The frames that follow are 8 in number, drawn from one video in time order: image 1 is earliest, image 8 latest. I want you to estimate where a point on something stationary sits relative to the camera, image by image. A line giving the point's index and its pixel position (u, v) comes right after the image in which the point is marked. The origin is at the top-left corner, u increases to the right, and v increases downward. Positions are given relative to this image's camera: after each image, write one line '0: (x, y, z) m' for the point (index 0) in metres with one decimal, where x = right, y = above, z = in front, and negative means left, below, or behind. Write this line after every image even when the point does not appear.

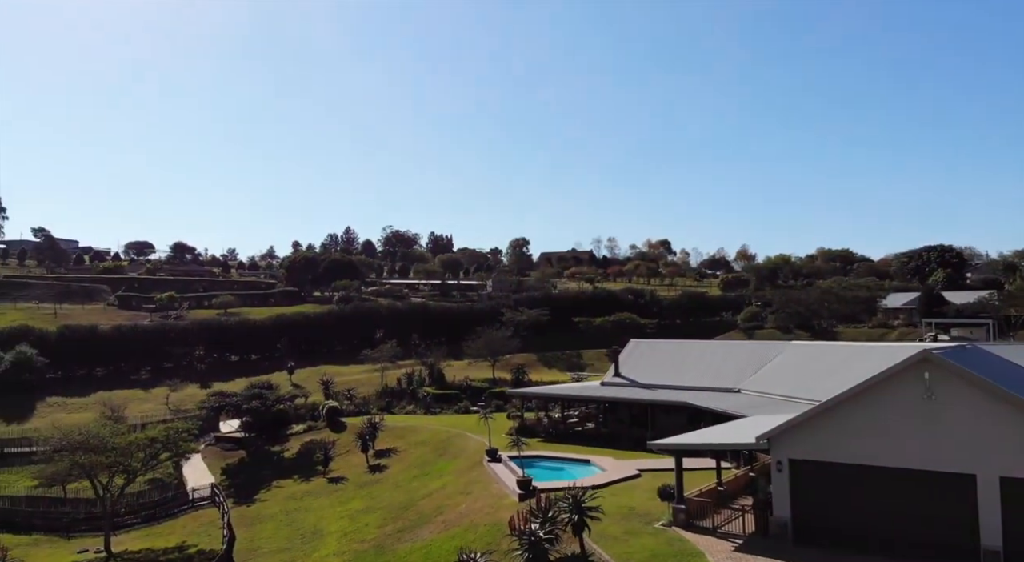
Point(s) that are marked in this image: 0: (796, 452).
0: (+7.3, -4.4, +18.4) m
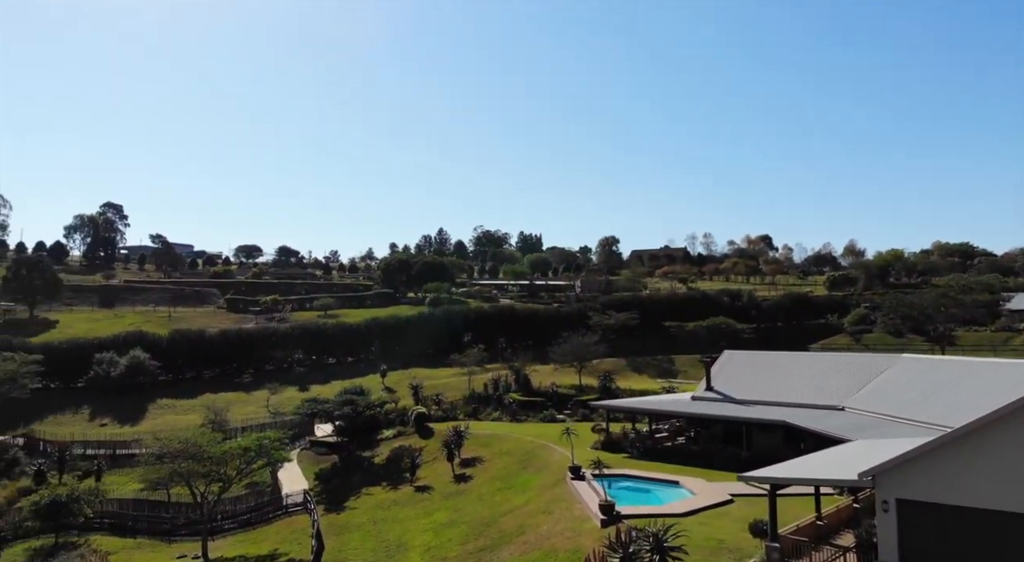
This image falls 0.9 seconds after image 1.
0: (+9.2, -4.9, +16.7) m
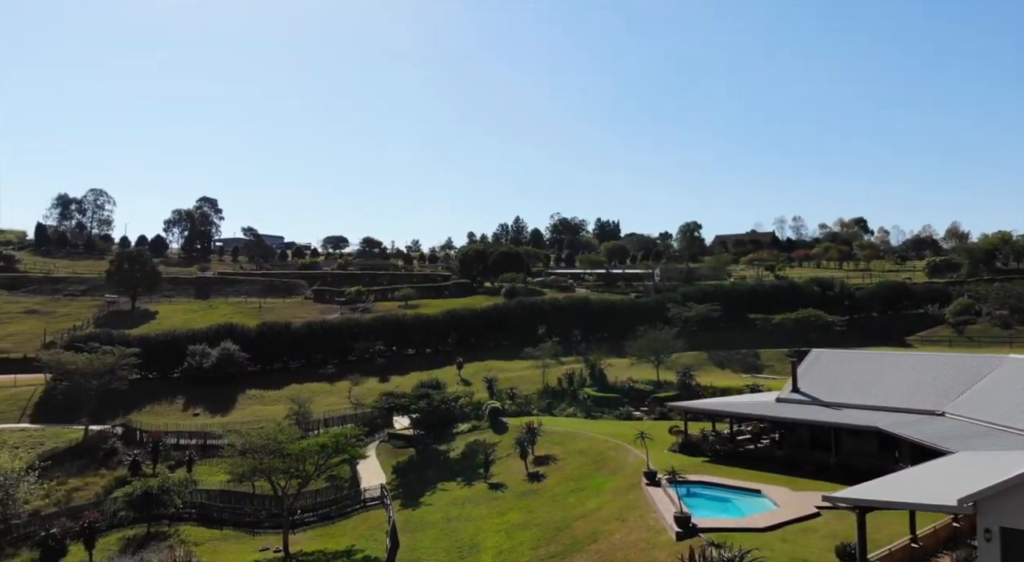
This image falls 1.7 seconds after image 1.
0: (+10.7, -5.1, +15.2) m
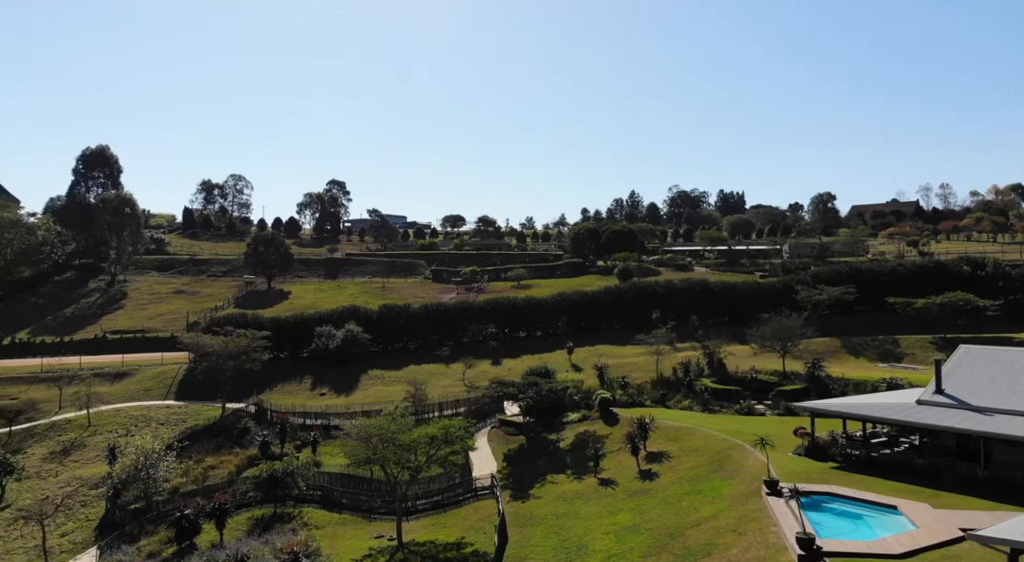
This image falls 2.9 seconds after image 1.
0: (+12.6, -5.4, +12.7) m
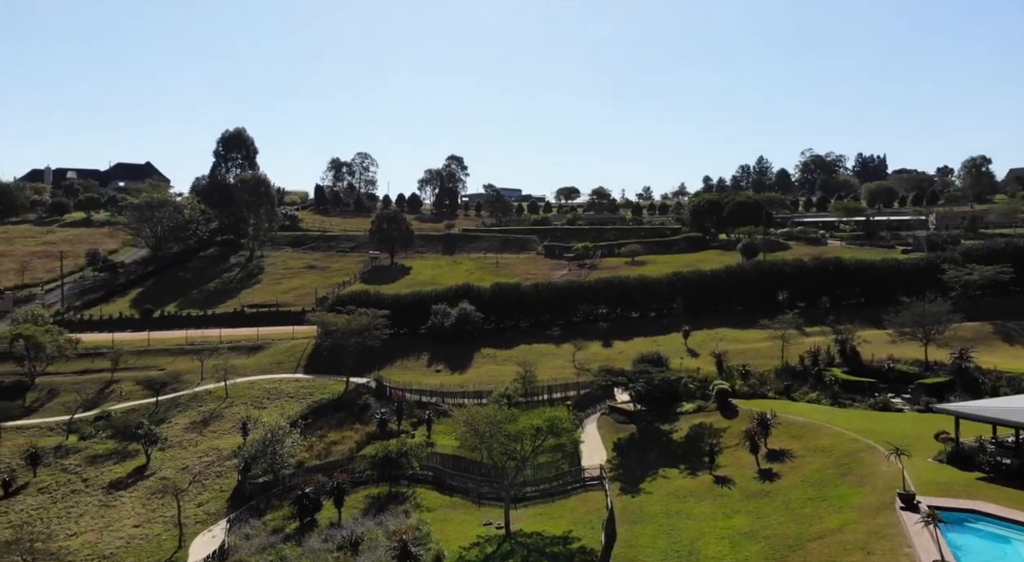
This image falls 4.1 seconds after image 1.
0: (+14.1, -5.7, +10.1) m
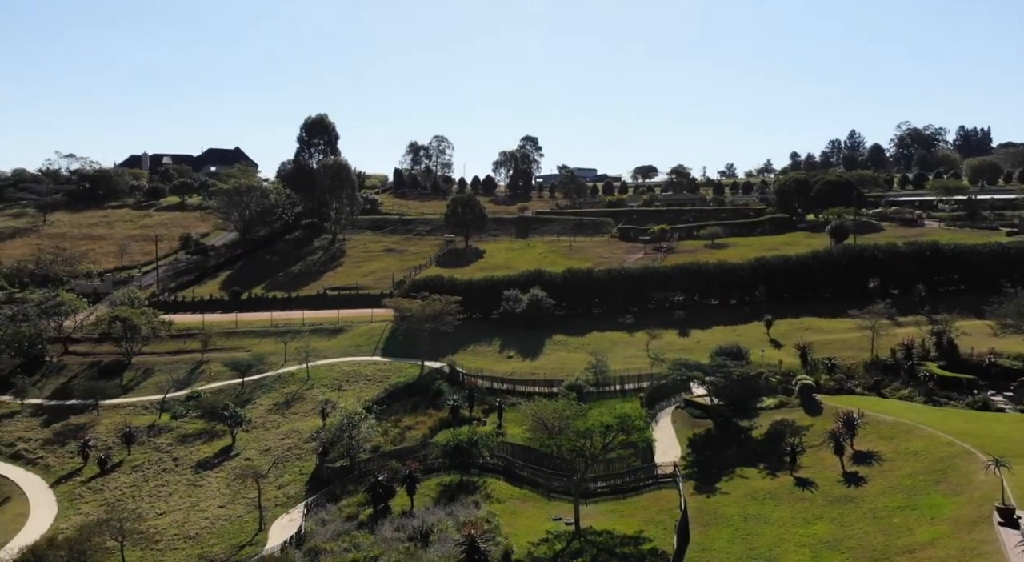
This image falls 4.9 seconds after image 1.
0: (+14.9, -6.1, +8.2) m
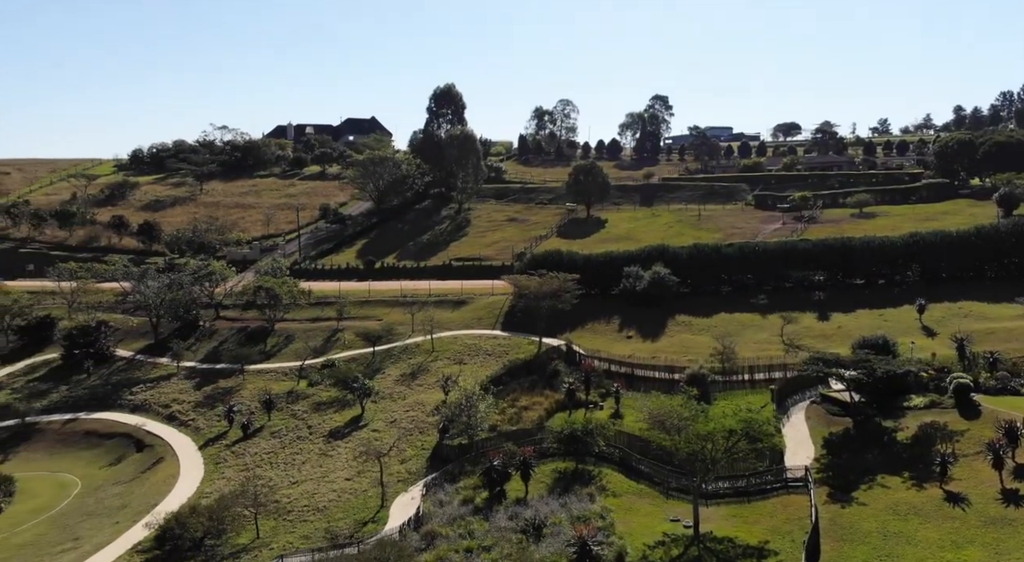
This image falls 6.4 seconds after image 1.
0: (+15.7, -7.0, +5.1) m
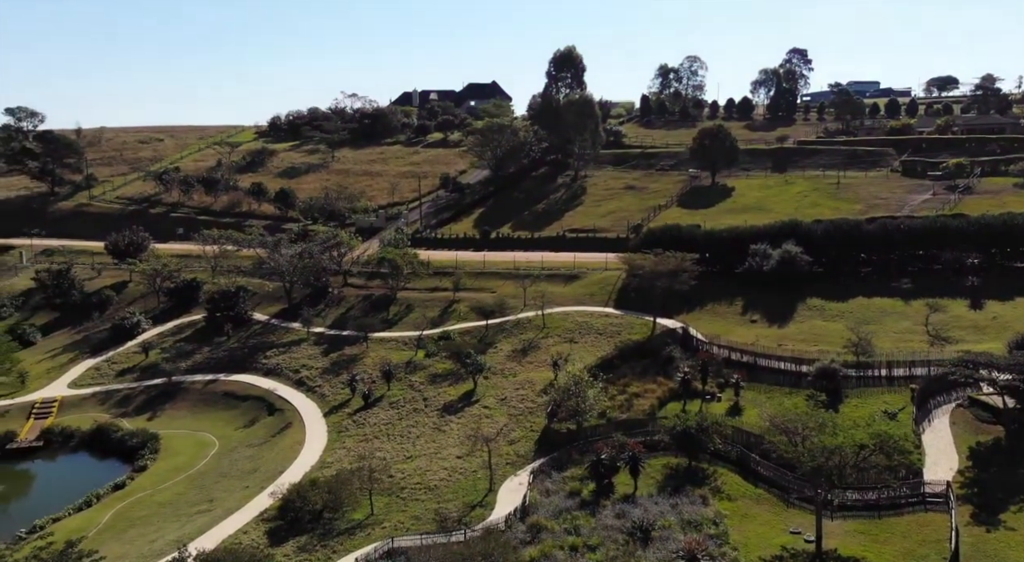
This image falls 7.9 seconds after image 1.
0: (+15.9, -8.3, +2.2) m
